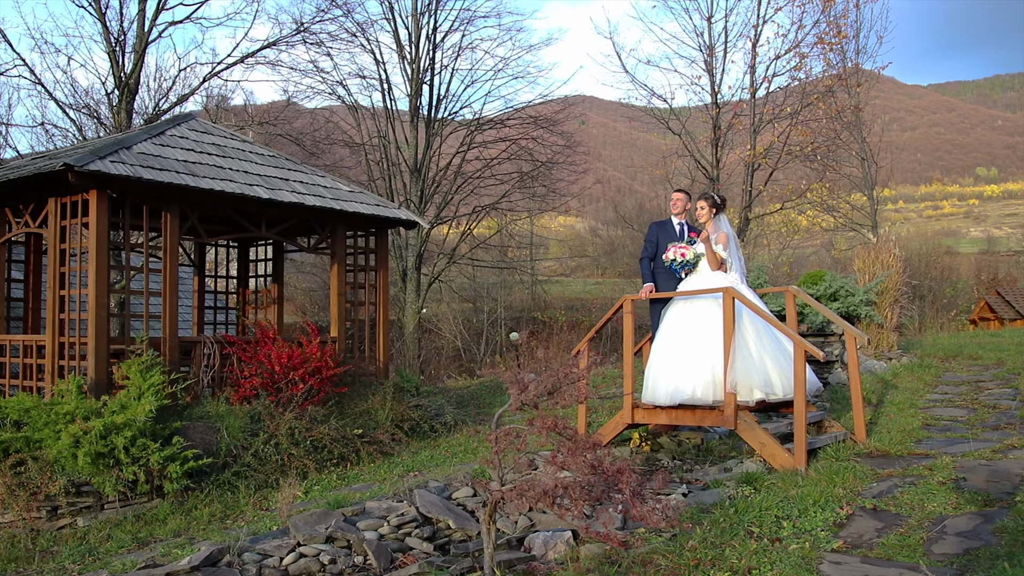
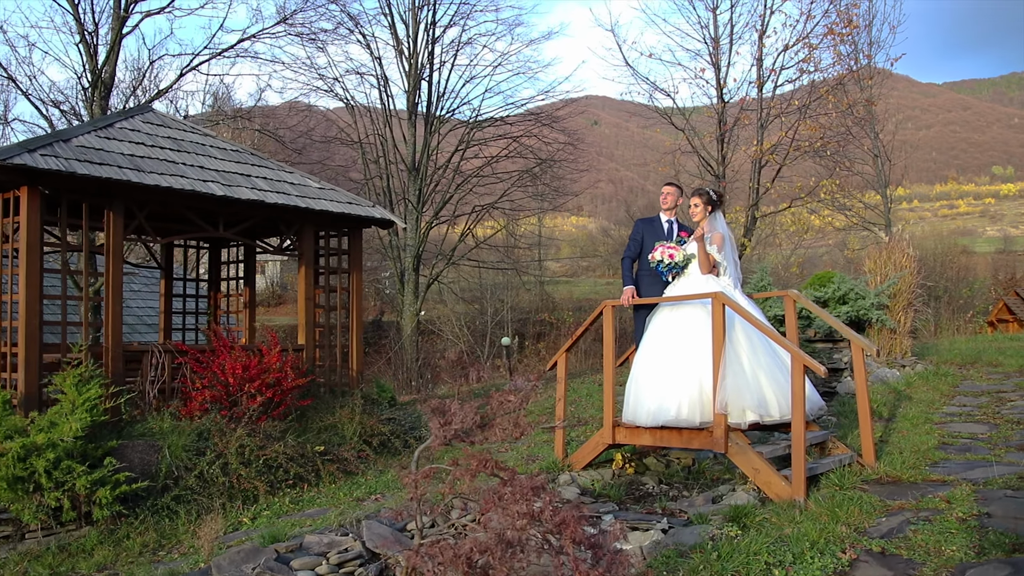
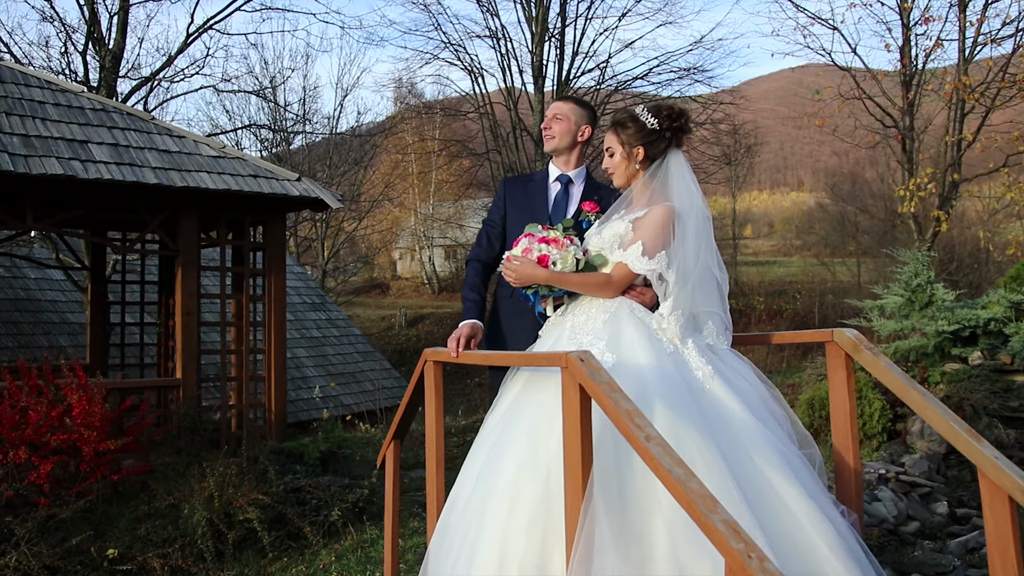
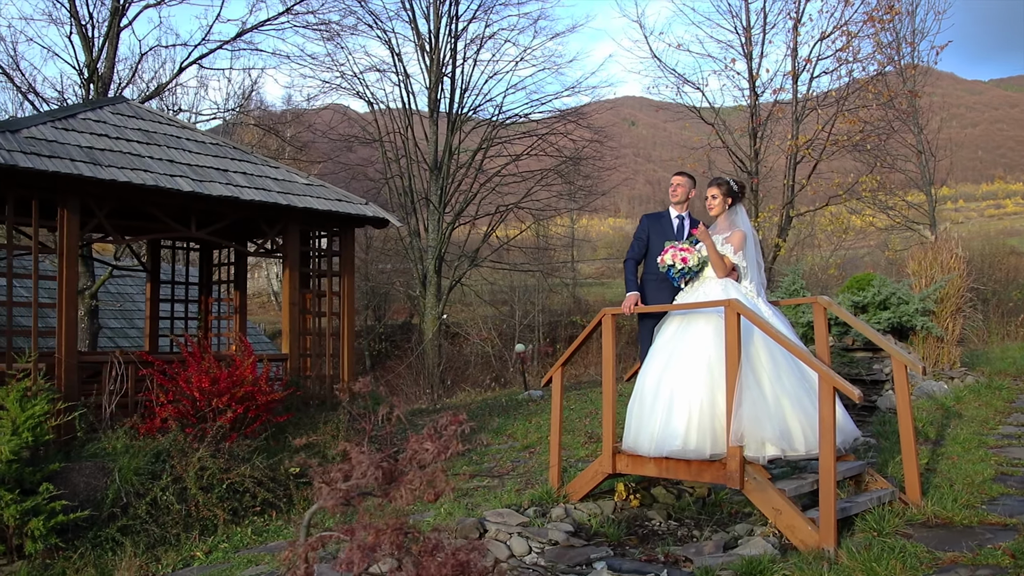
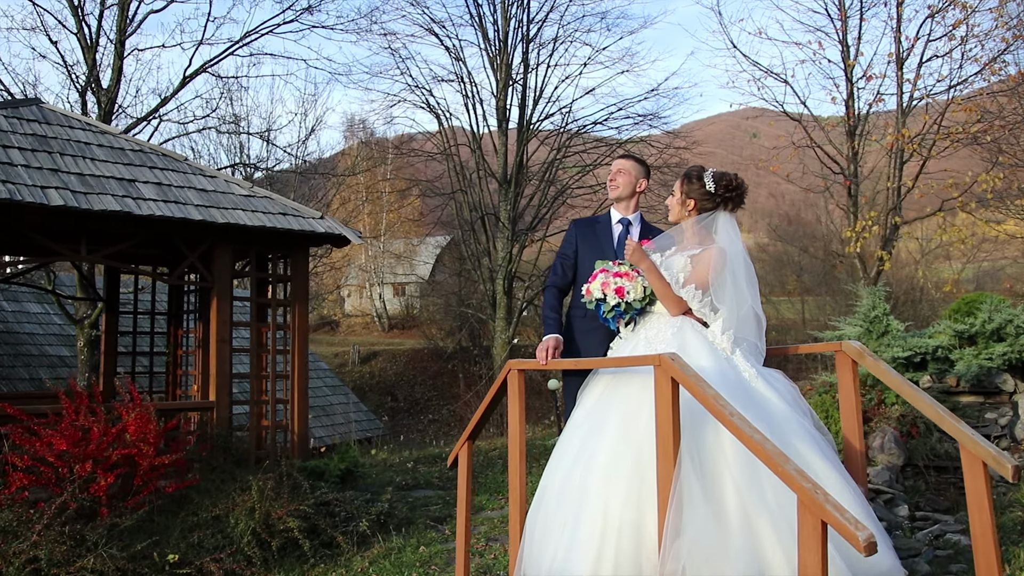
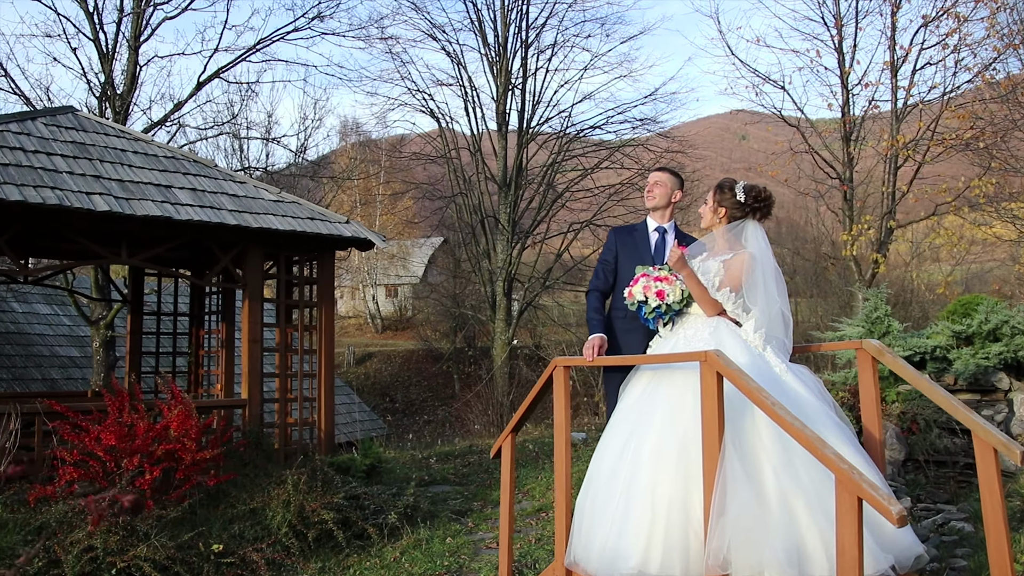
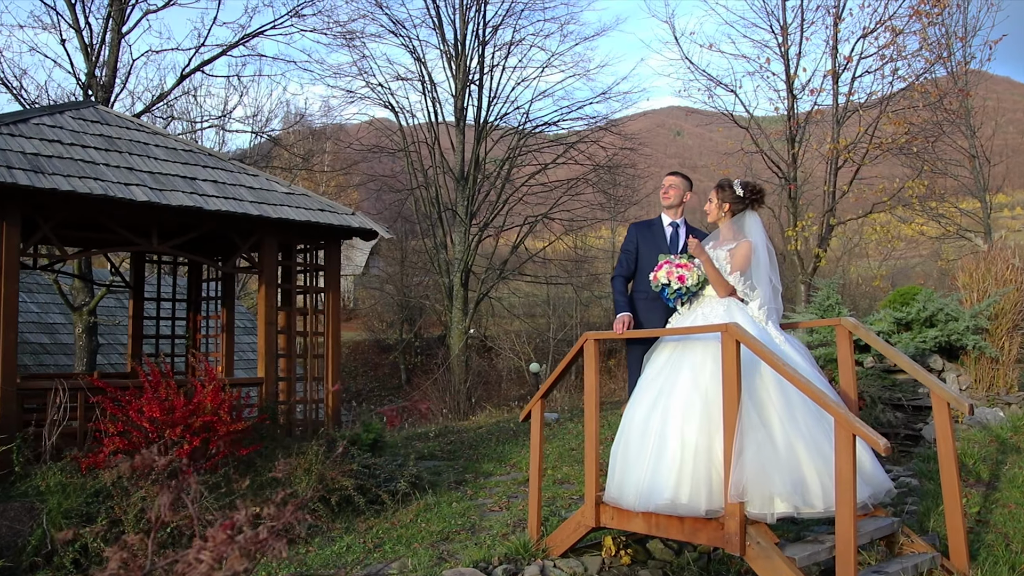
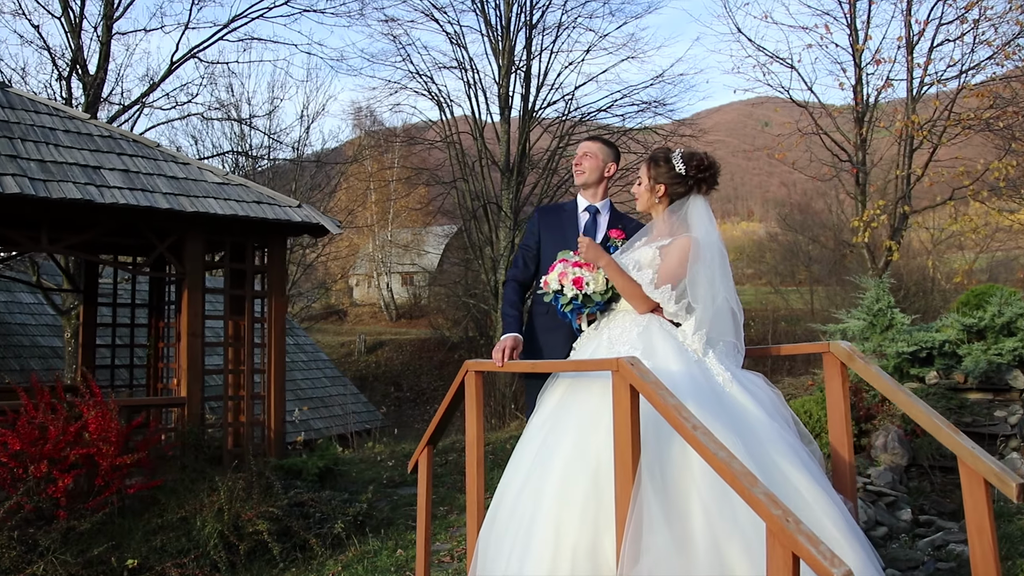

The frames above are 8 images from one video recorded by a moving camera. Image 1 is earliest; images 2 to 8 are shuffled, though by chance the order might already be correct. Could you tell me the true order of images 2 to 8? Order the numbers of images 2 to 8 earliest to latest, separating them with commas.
2, 4, 7, 6, 5, 8, 3
